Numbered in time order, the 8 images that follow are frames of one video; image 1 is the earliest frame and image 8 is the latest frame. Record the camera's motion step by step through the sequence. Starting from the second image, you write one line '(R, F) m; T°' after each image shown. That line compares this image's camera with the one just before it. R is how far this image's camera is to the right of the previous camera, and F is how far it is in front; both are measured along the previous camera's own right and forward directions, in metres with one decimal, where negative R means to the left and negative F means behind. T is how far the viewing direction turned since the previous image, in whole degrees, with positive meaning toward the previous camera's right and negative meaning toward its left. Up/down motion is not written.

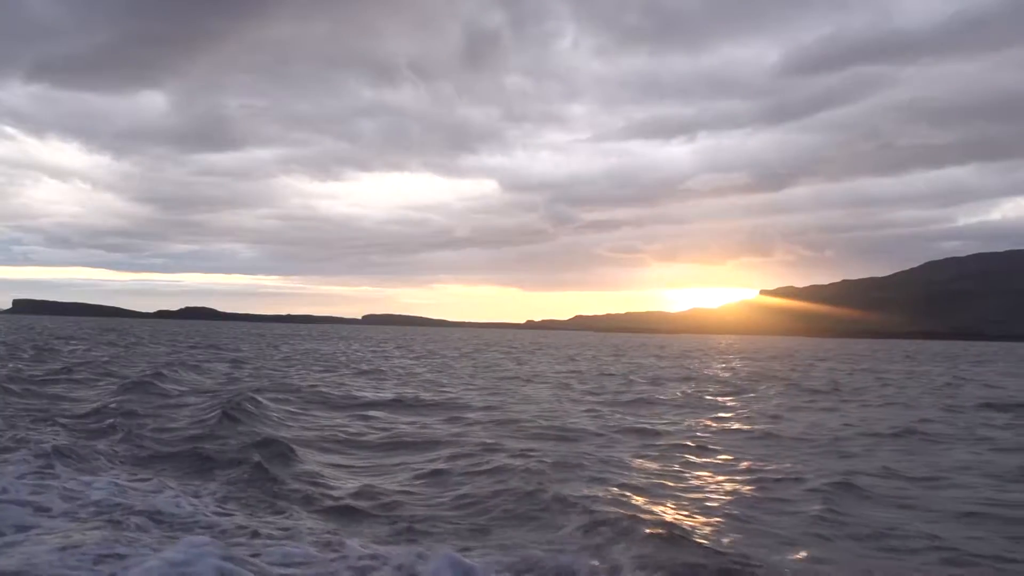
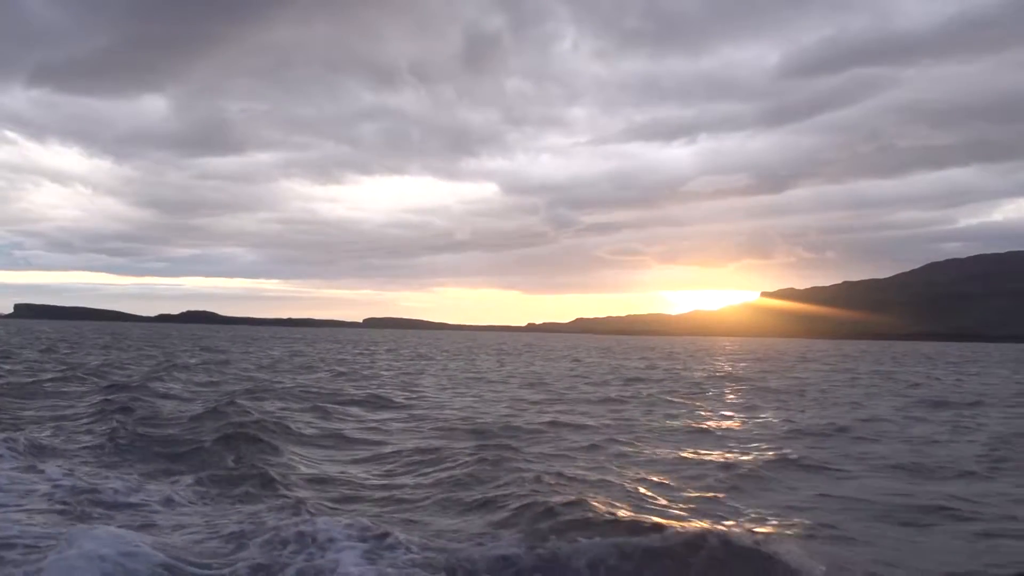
(+1.8, -0.9) m; 0°
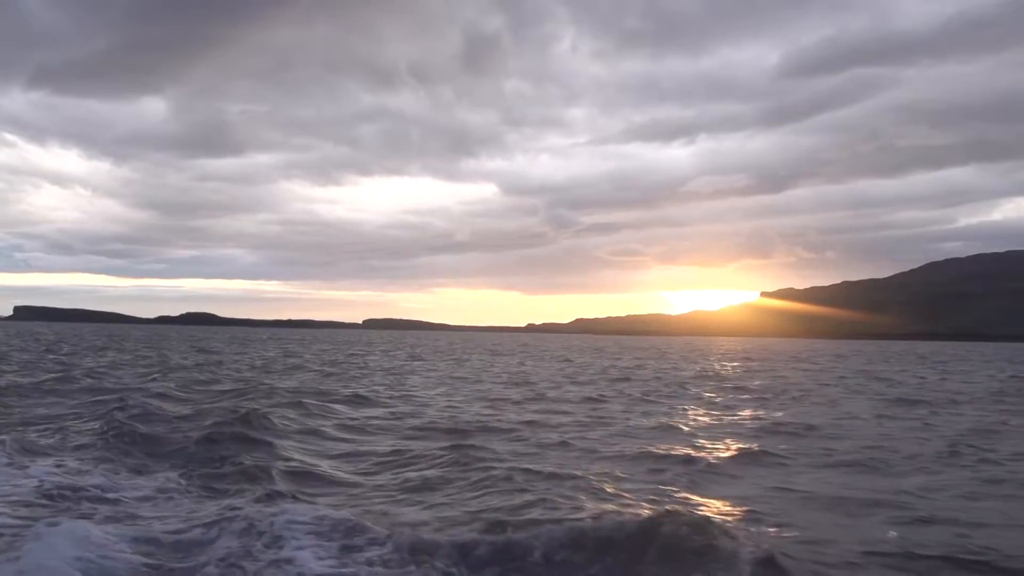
(+0.2, +1.7) m; 0°
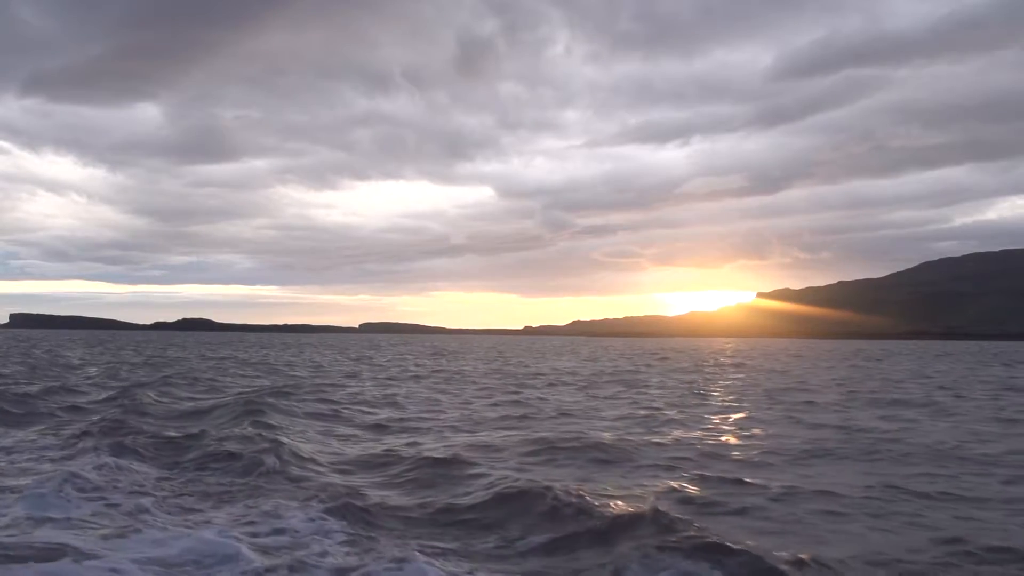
(+2.2, +1.2) m; 0°
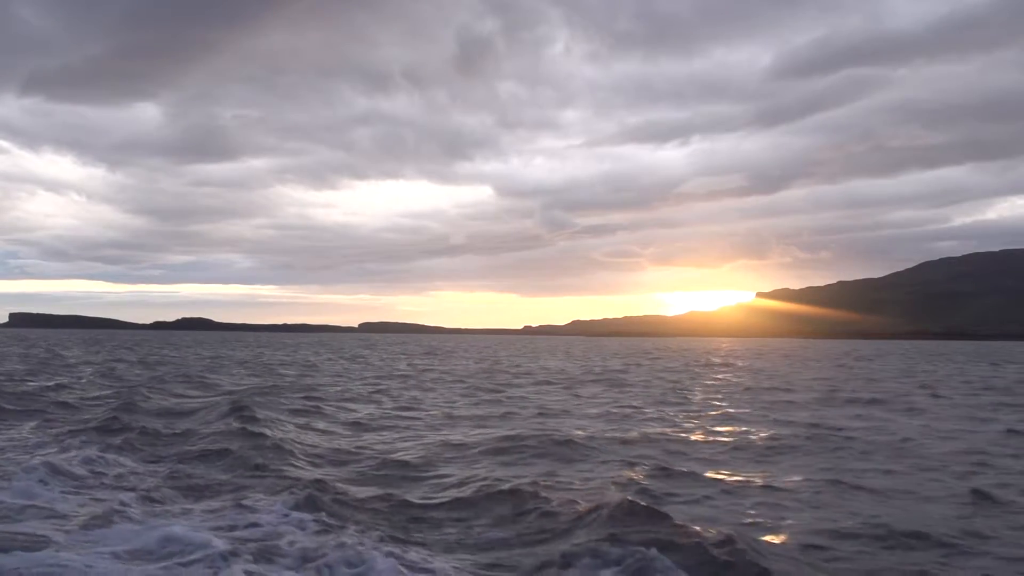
(-1.2, +1.9) m; 0°
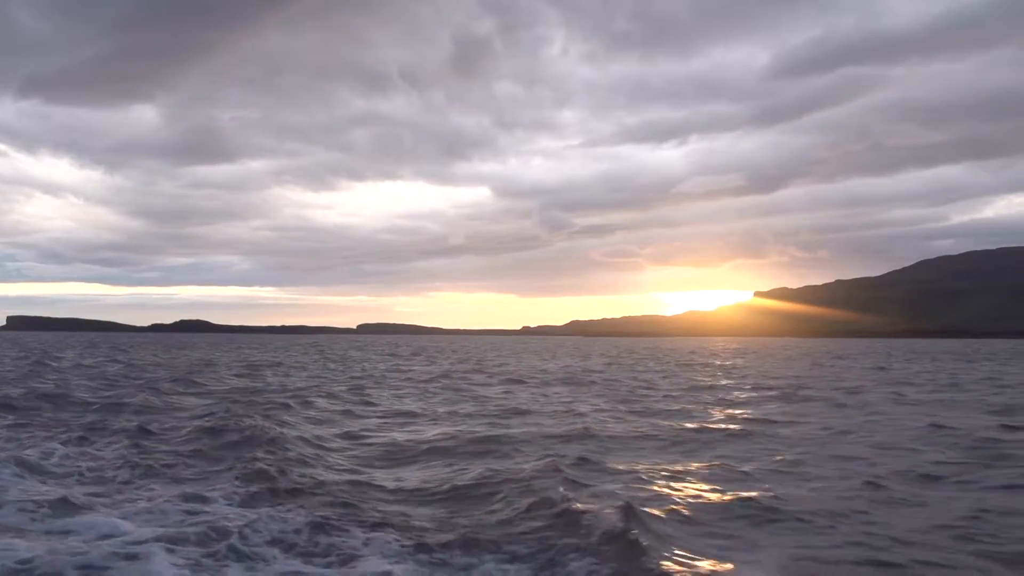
(+0.9, -0.6) m; 0°
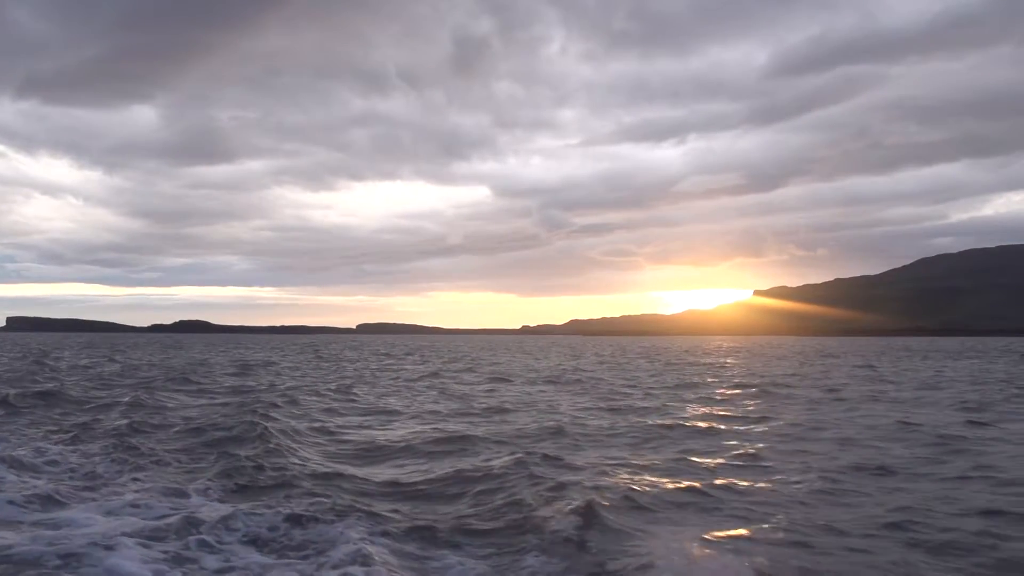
(-1.2, 0.0) m; 0°
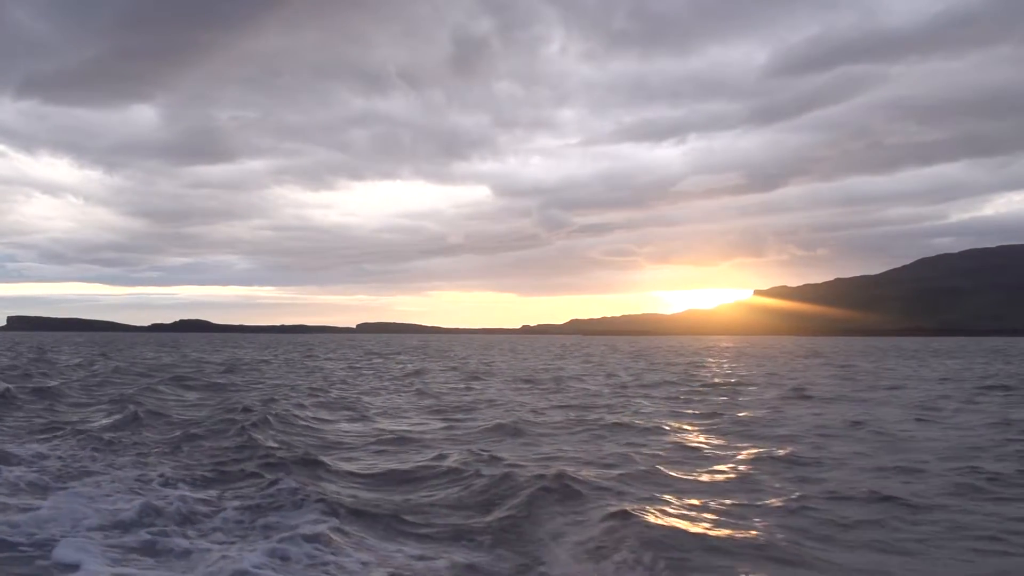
(+0.8, -0.8) m; 0°
